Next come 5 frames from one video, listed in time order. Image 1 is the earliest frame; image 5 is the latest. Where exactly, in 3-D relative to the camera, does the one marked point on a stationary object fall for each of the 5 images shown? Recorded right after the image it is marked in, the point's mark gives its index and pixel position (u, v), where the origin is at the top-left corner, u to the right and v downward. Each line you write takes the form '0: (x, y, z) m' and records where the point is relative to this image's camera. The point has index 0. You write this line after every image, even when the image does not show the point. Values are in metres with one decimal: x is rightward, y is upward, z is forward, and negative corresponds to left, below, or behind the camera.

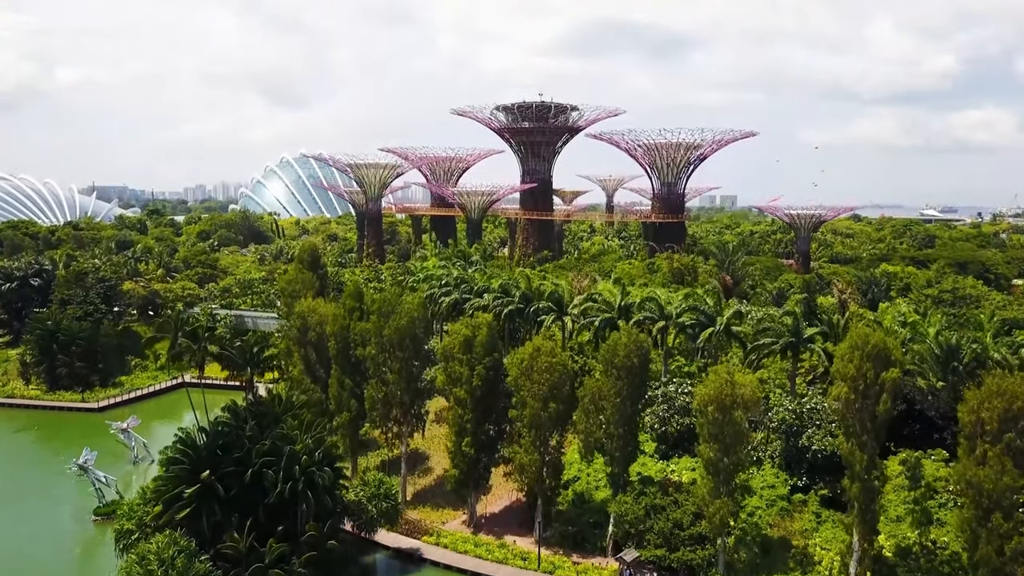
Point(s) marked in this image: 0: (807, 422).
0: (+7.6, -3.5, +19.4) m
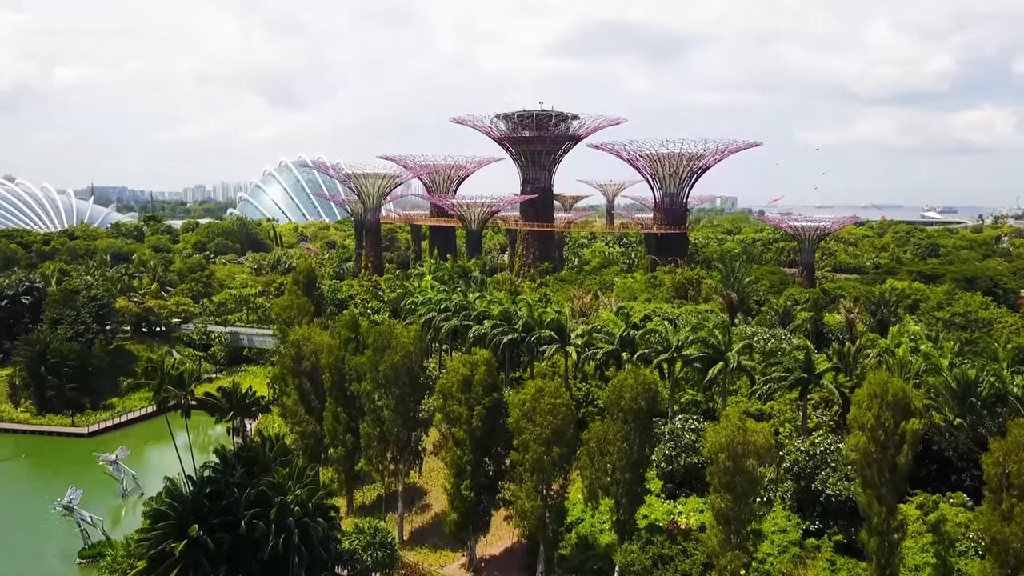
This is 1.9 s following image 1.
0: (+7.6, -4.4, +18.6) m
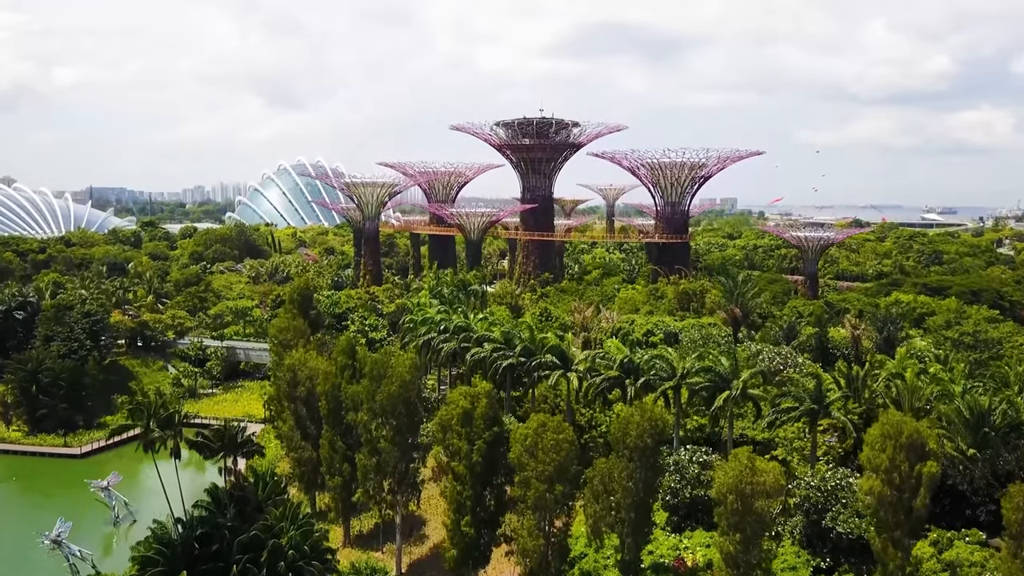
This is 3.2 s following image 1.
0: (+7.7, -5.1, +18.1) m
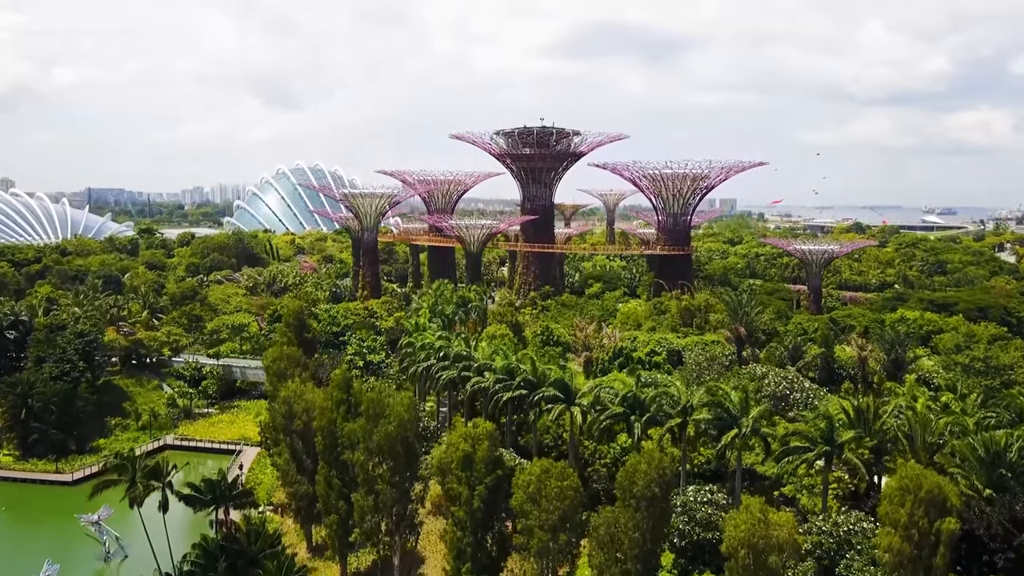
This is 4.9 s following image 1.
0: (+7.7, -6.0, +17.5) m
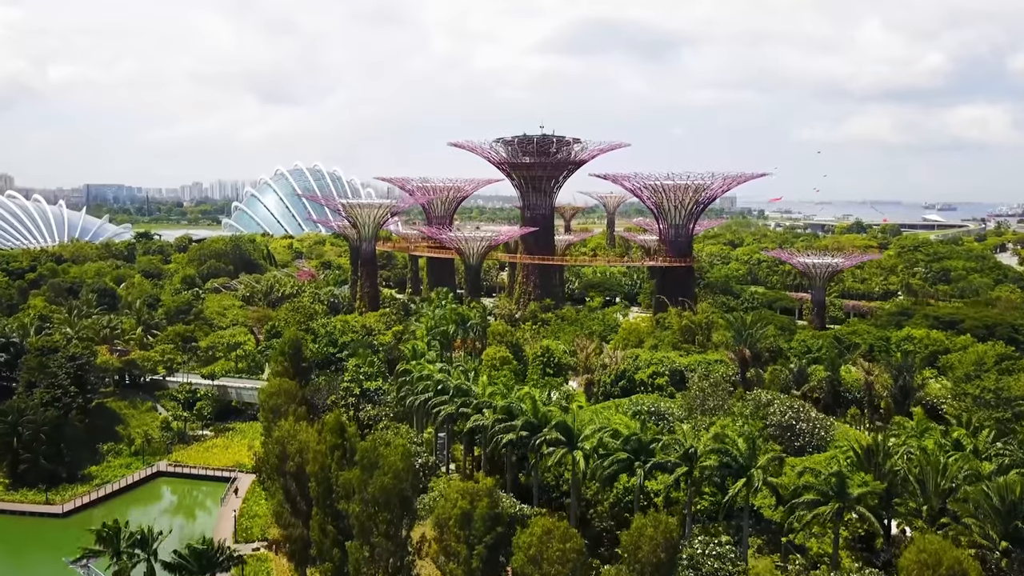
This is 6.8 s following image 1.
0: (+7.7, -7.1, +16.9) m
